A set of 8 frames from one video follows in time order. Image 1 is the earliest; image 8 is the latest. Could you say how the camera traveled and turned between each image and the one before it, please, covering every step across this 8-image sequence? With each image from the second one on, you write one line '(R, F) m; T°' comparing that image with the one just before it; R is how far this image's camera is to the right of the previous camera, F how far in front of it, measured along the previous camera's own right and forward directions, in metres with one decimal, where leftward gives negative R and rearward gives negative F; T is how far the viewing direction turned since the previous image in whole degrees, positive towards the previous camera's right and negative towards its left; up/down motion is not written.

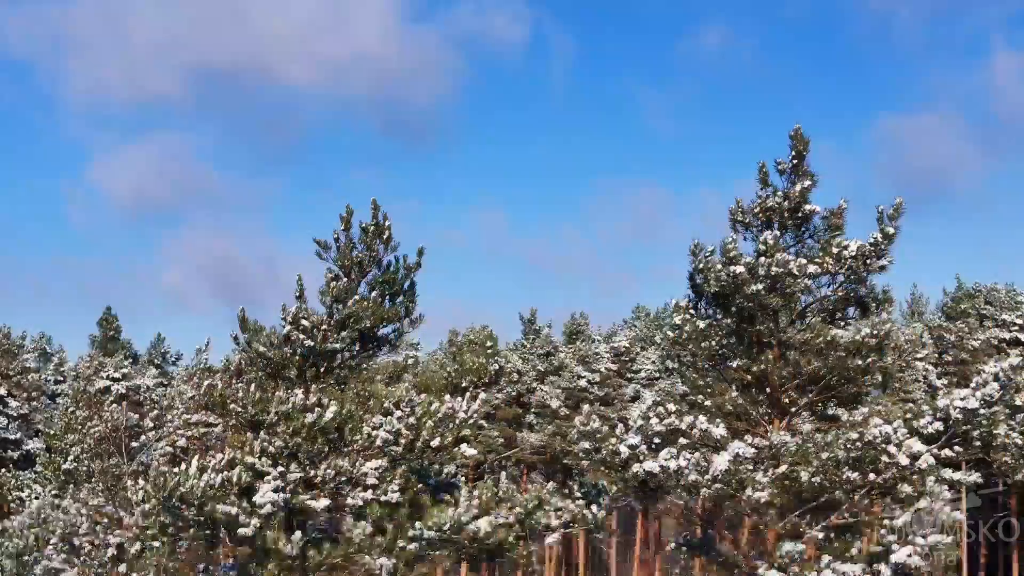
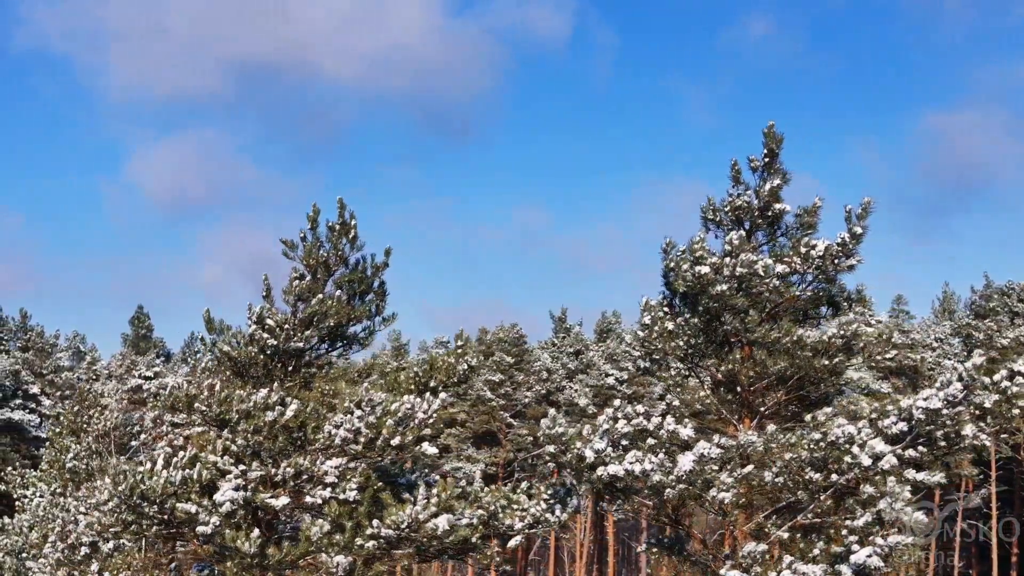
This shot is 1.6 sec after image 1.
(+0.3, +0.1) m; +1°
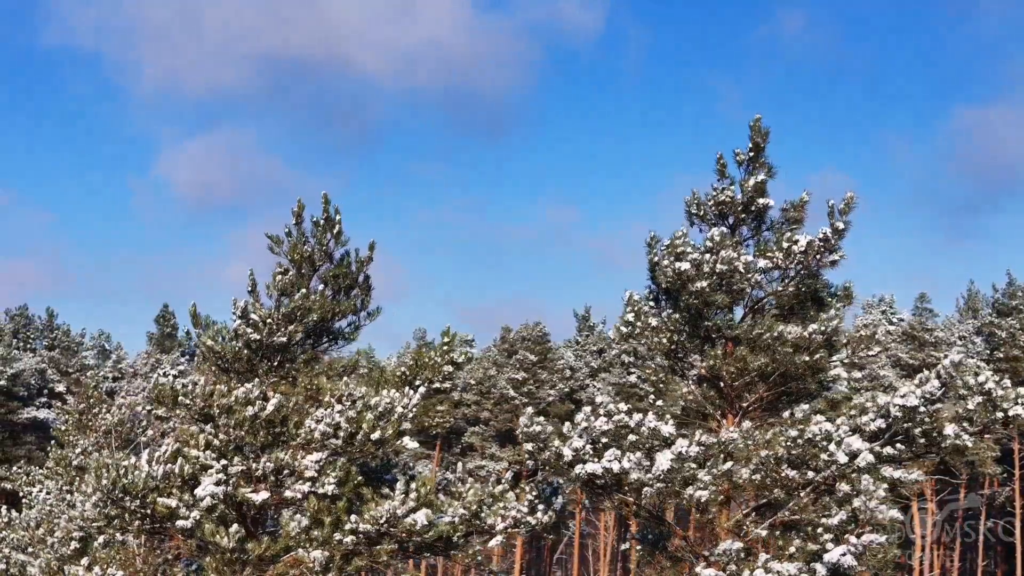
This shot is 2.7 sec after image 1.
(+0.4, +0.1) m; 0°
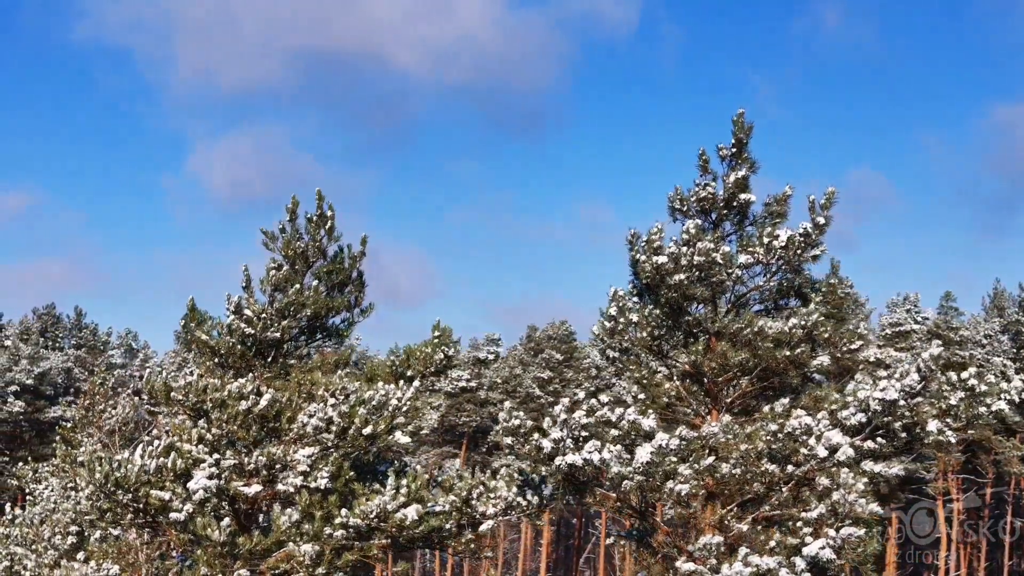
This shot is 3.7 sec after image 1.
(+0.4, 0.0) m; 0°
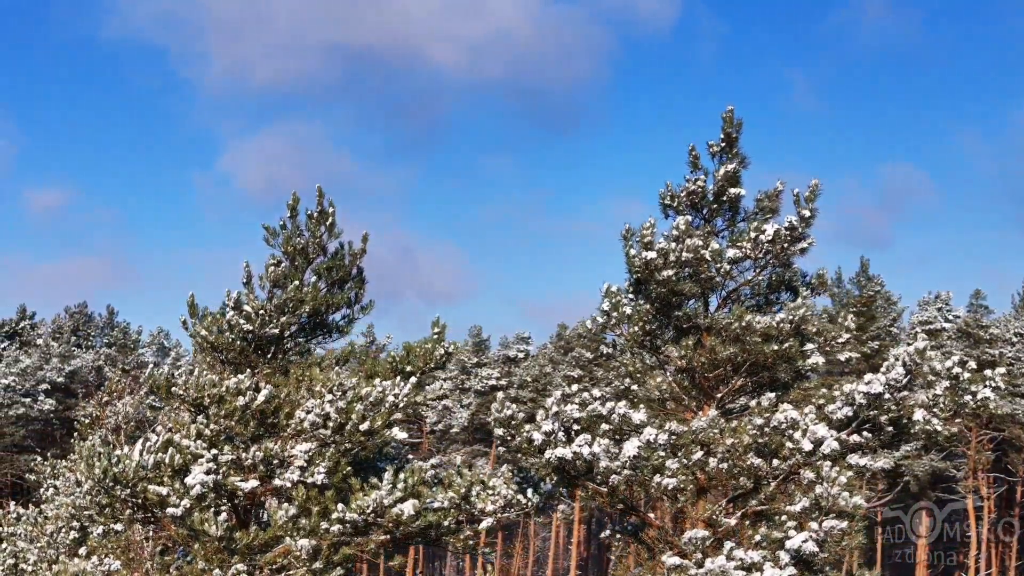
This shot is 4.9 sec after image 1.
(+0.3, -0.1) m; -1°
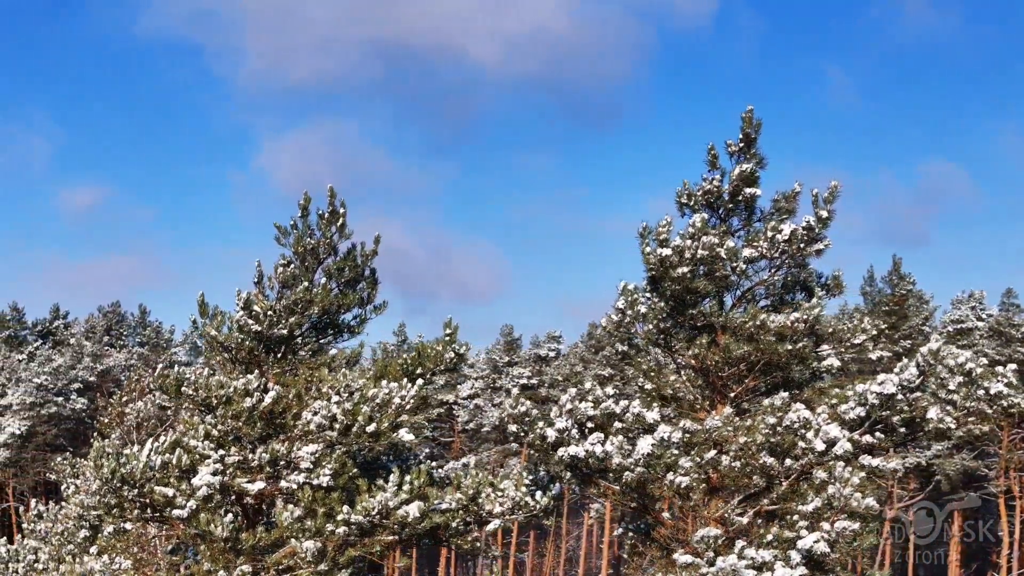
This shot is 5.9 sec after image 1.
(-0.1, -0.1) m; -1°
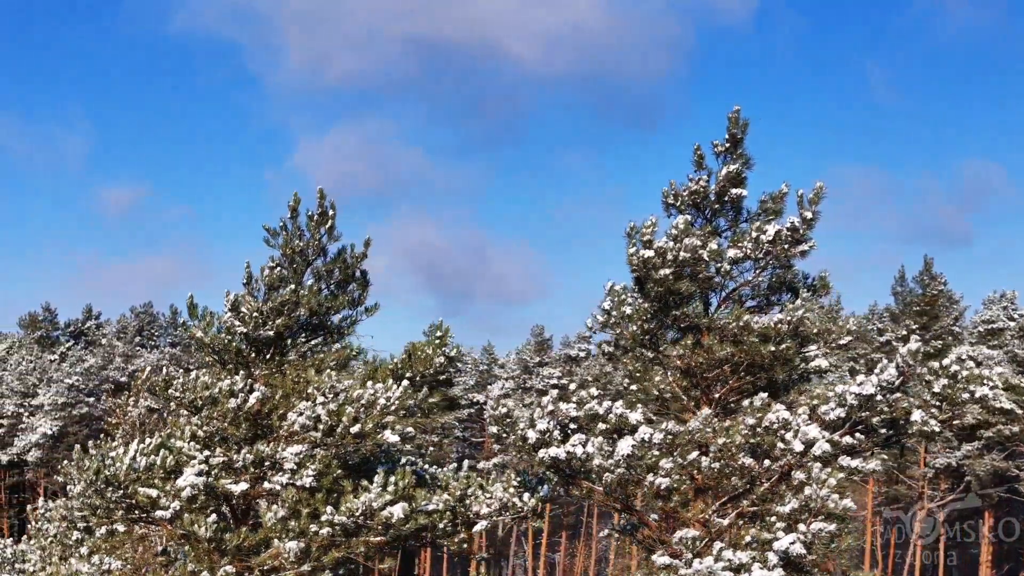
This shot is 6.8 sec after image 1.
(+0.4, 0.0) m; 0°
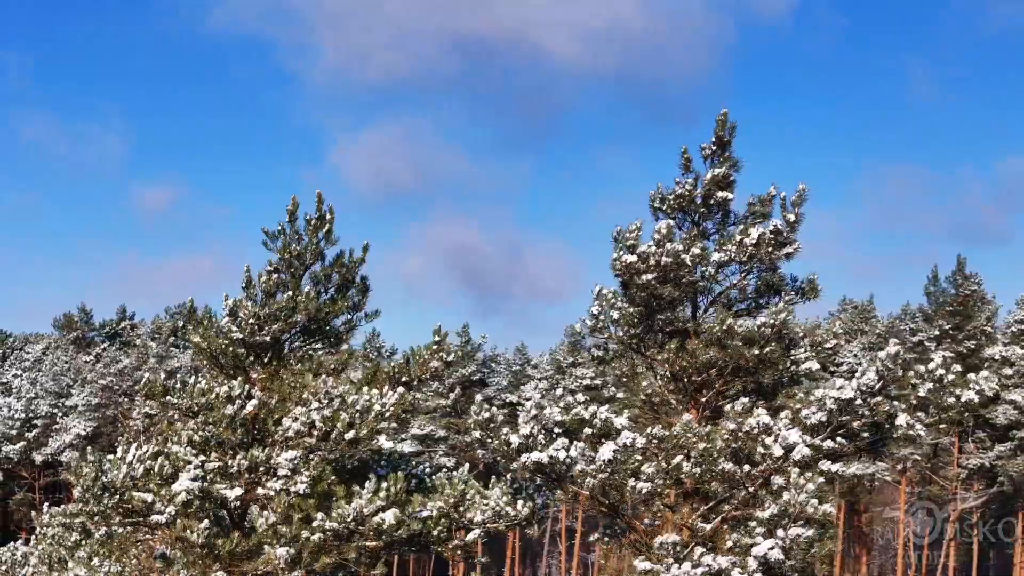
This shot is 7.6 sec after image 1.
(+0.4, 0.0) m; -1°
